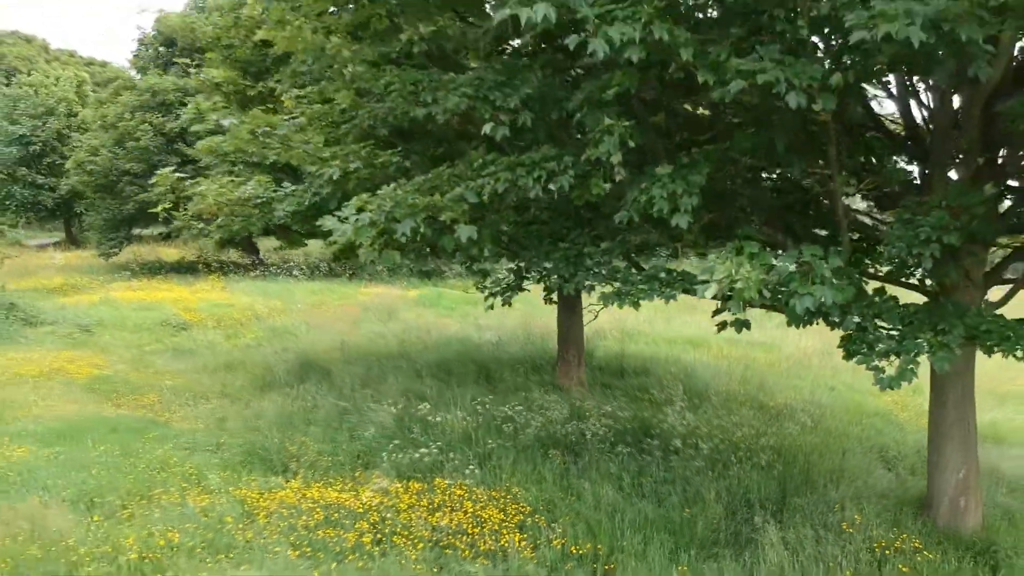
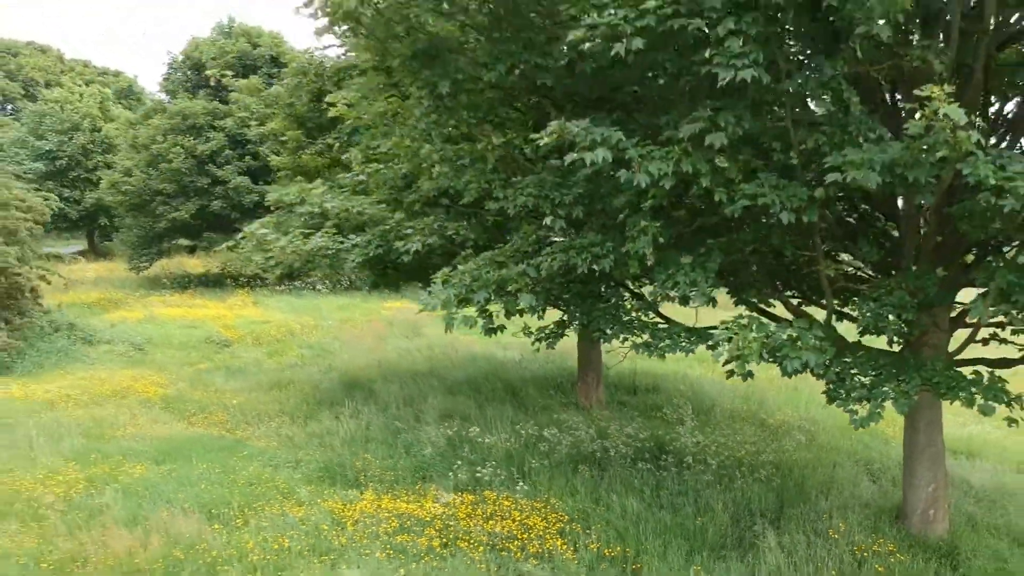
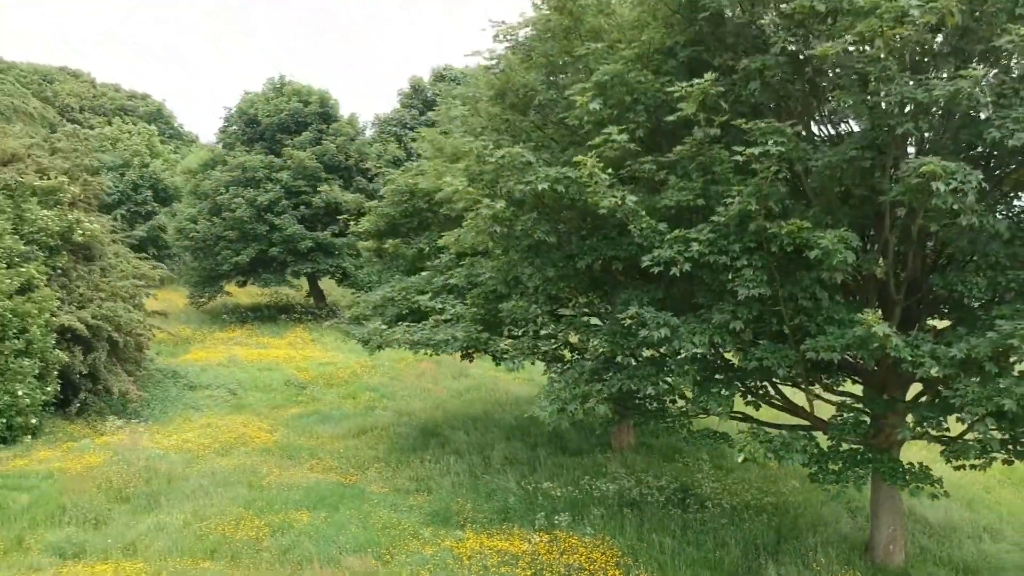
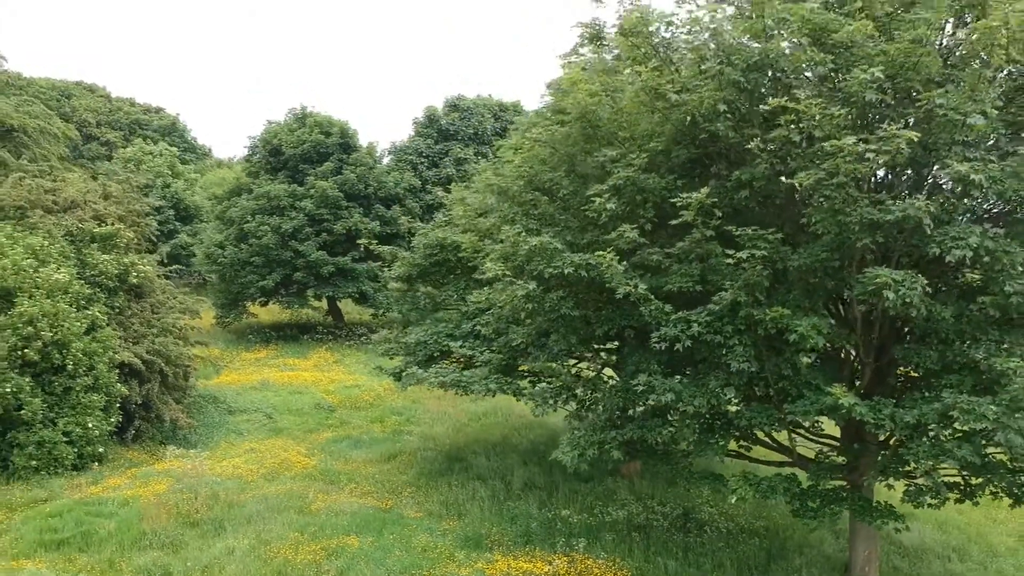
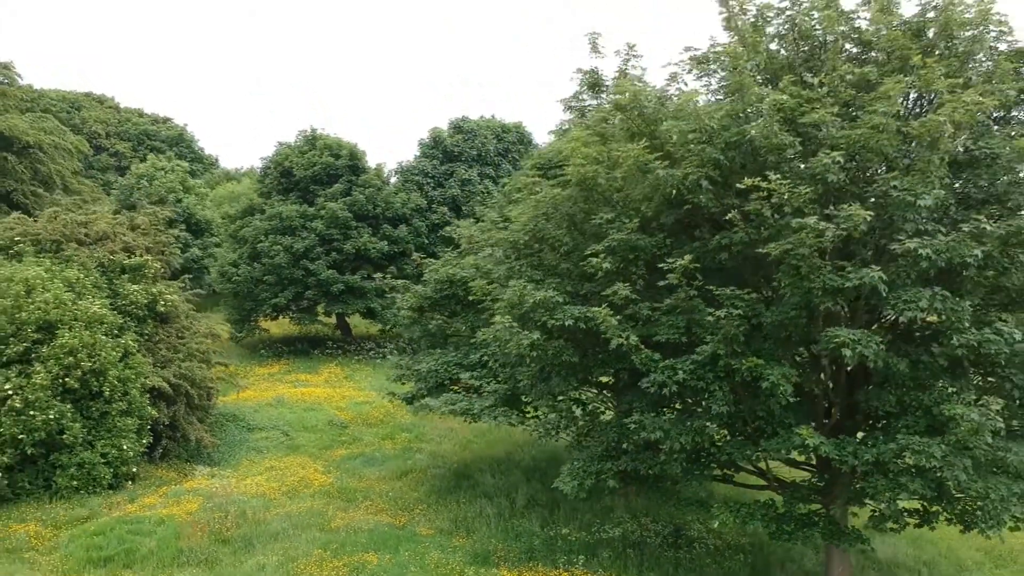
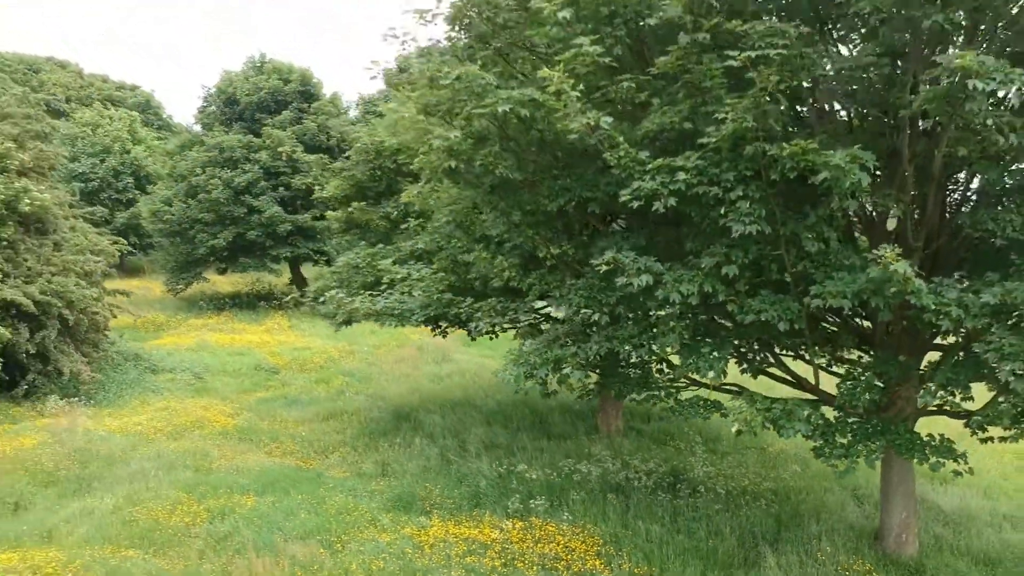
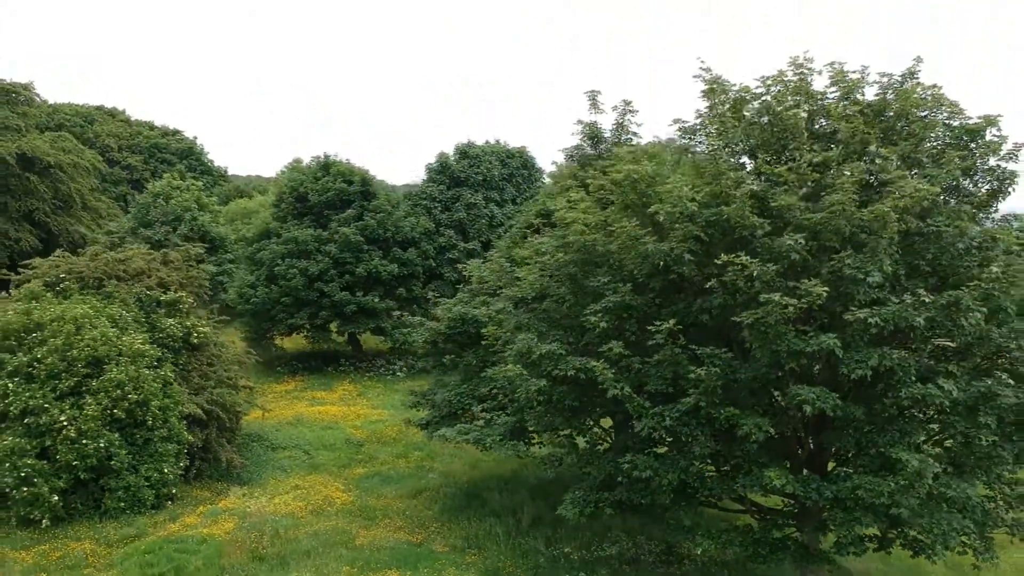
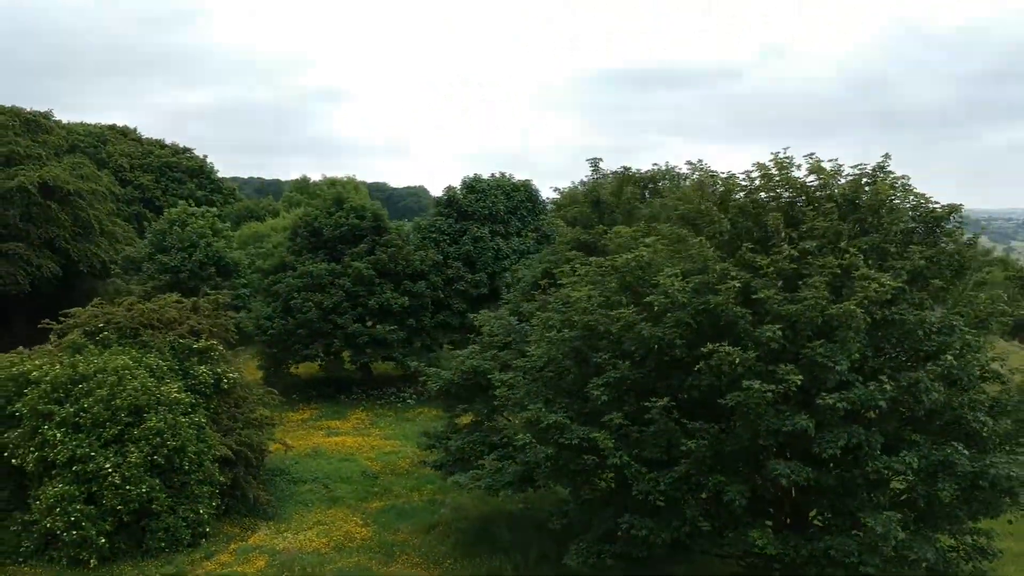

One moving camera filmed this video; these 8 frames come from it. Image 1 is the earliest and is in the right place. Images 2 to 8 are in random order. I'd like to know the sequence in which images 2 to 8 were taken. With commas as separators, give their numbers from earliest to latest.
2, 6, 3, 4, 5, 7, 8
